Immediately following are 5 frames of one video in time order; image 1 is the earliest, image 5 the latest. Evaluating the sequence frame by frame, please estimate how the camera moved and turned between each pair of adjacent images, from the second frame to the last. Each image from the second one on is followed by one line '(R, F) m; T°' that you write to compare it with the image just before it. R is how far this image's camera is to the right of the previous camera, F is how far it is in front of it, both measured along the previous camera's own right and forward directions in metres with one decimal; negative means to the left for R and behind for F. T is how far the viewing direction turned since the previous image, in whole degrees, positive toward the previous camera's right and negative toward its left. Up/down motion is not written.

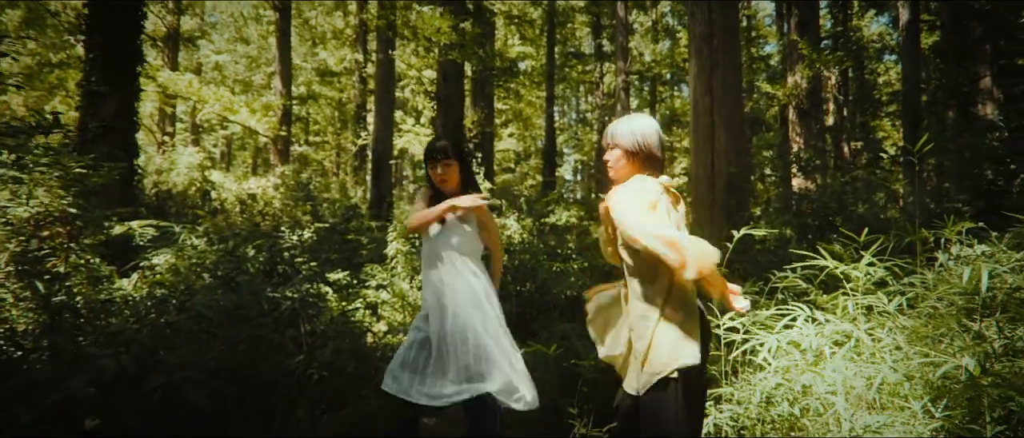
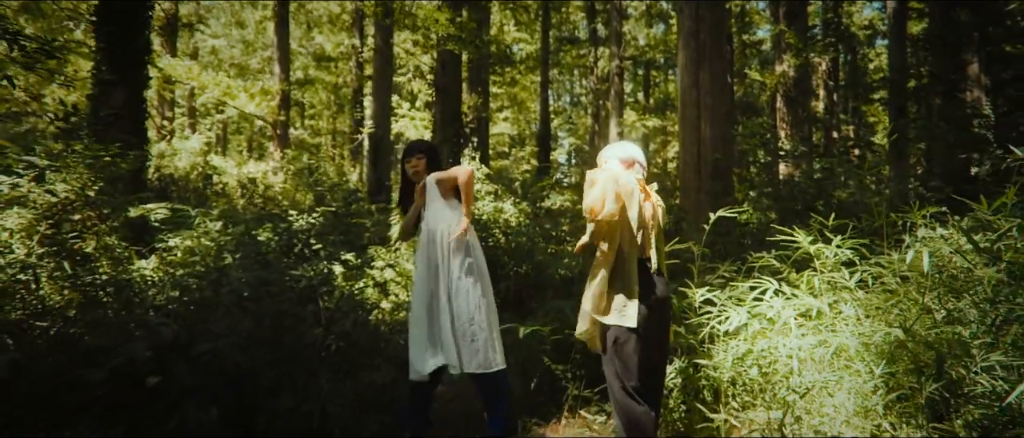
(0.0, -0.4) m; +1°
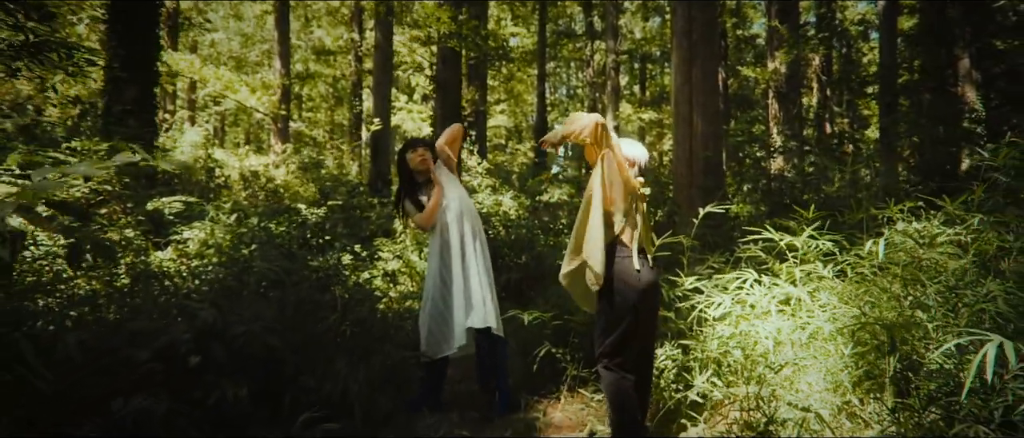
(0.0, -0.3) m; 0°
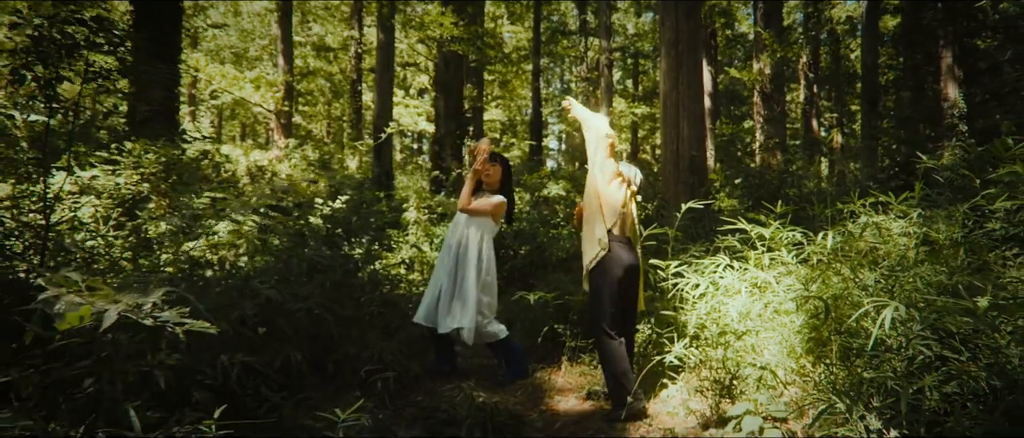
(-0.1, -0.6) m; +1°
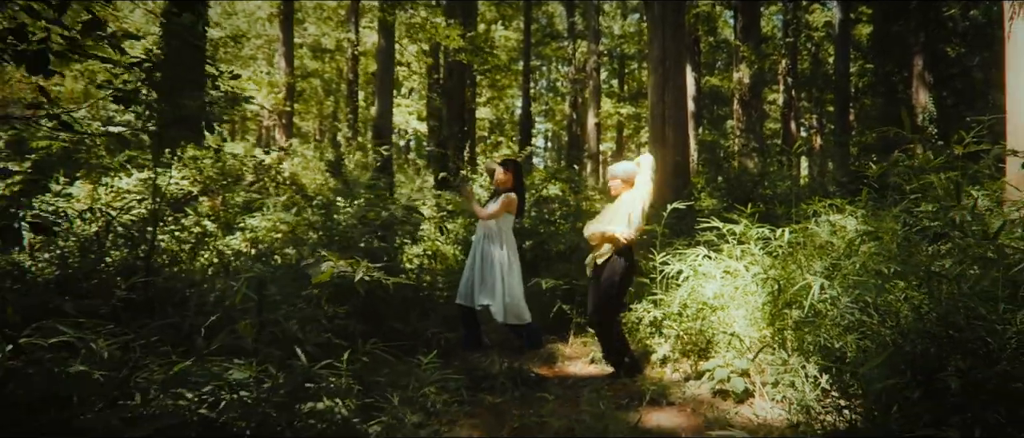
(-0.3, -0.9) m; +1°
